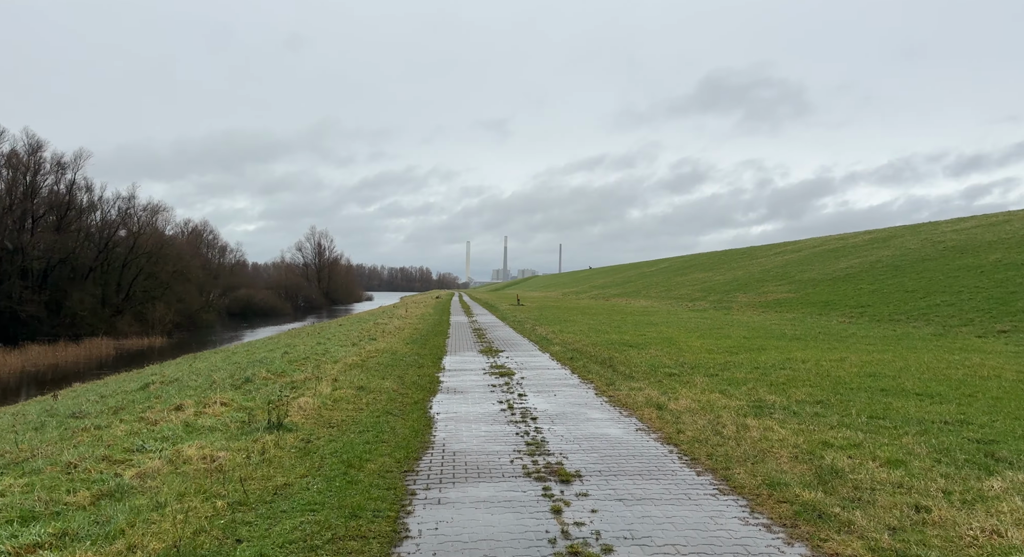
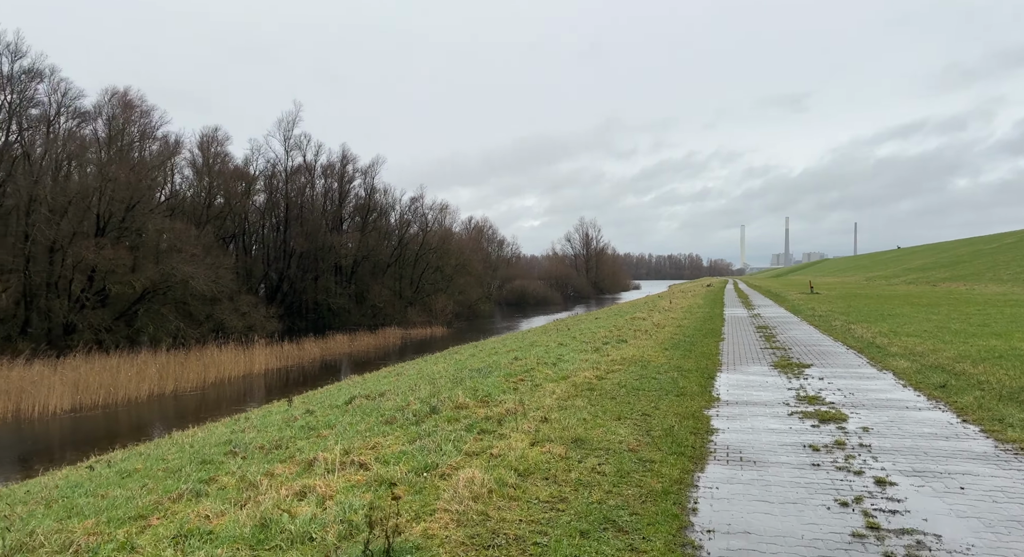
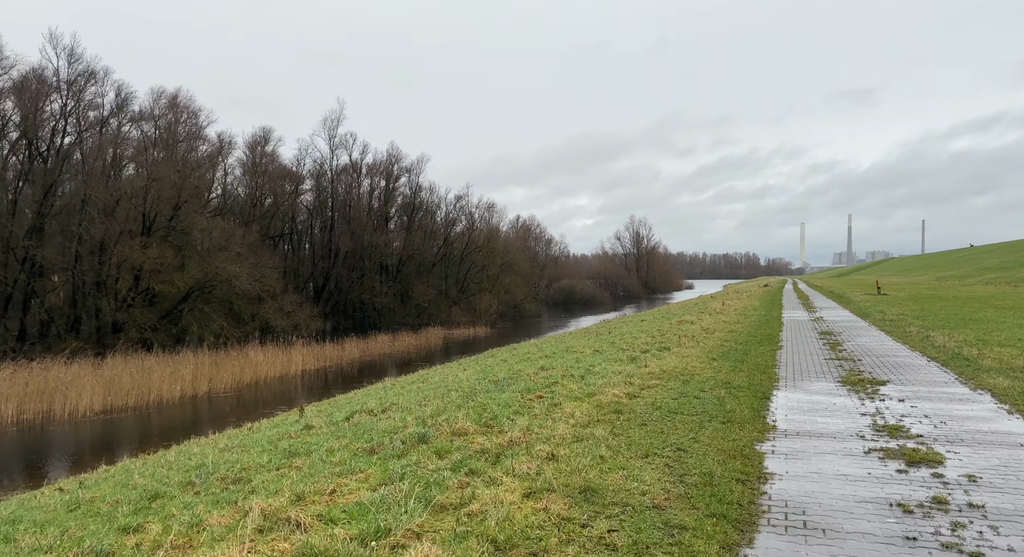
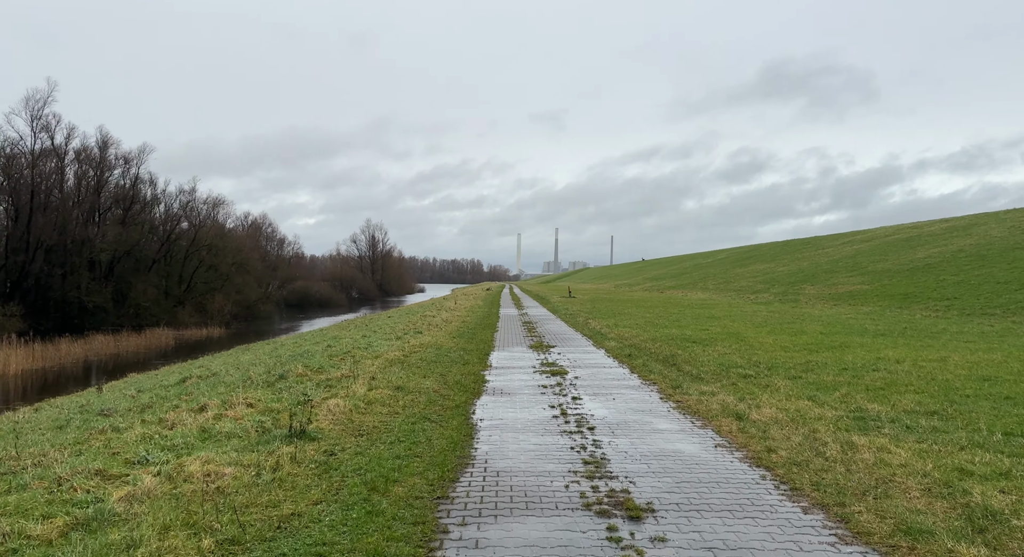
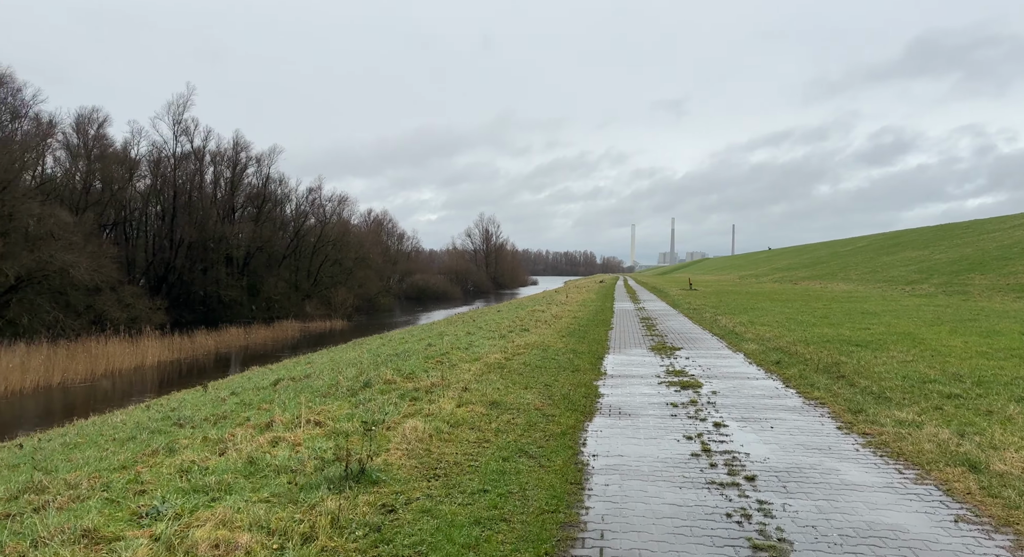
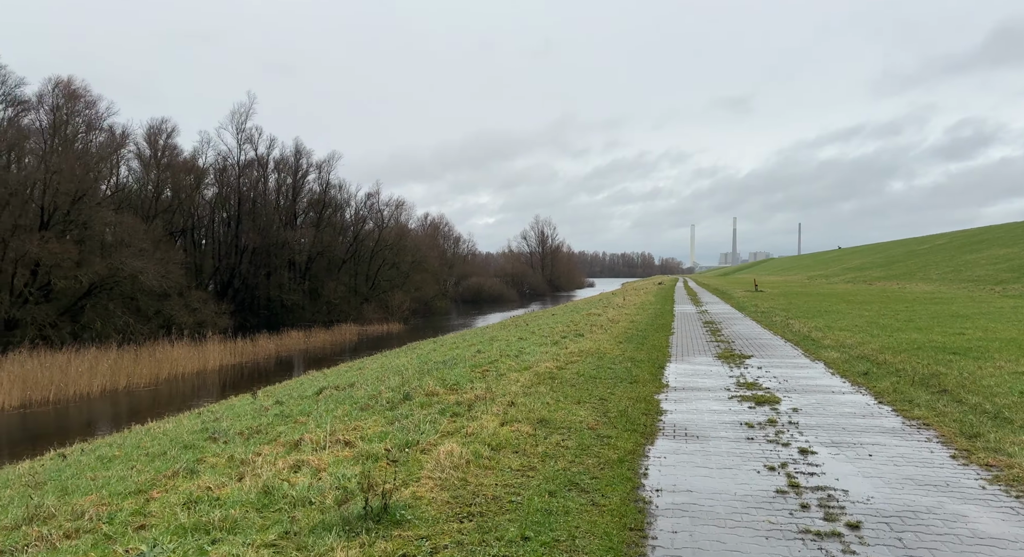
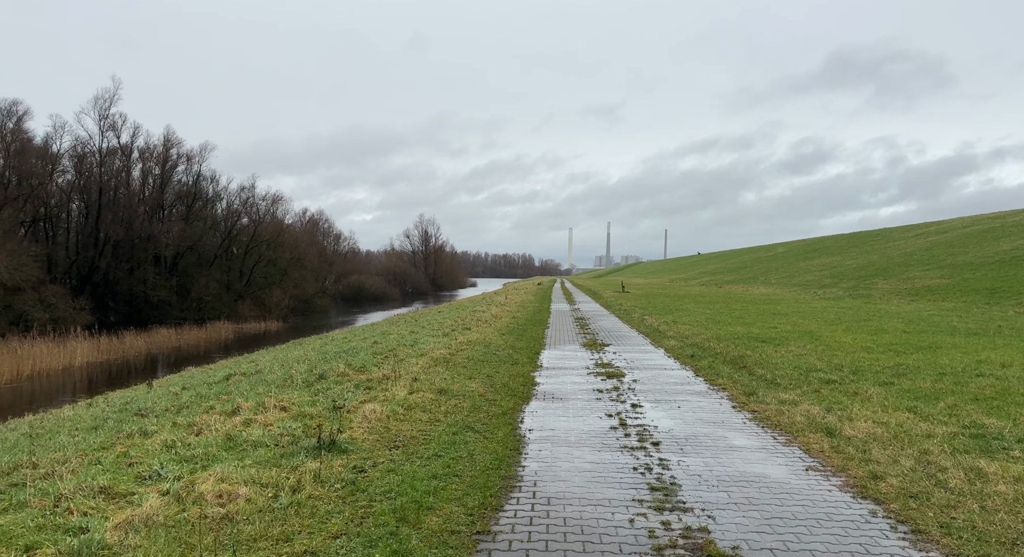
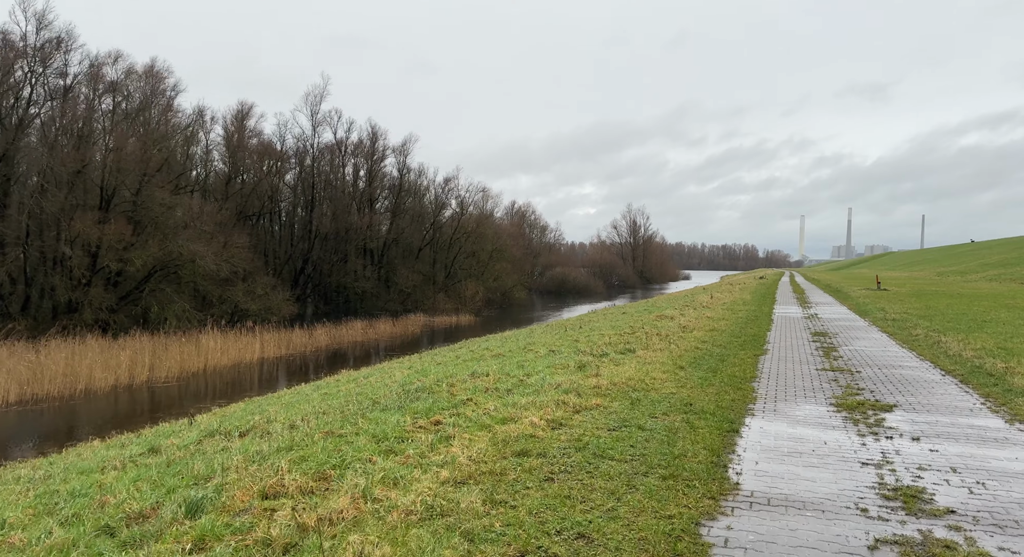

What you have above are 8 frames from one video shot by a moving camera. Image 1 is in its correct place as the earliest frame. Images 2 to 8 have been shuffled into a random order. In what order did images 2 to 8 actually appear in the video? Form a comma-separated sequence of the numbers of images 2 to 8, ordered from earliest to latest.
4, 7, 5, 6, 2, 3, 8
